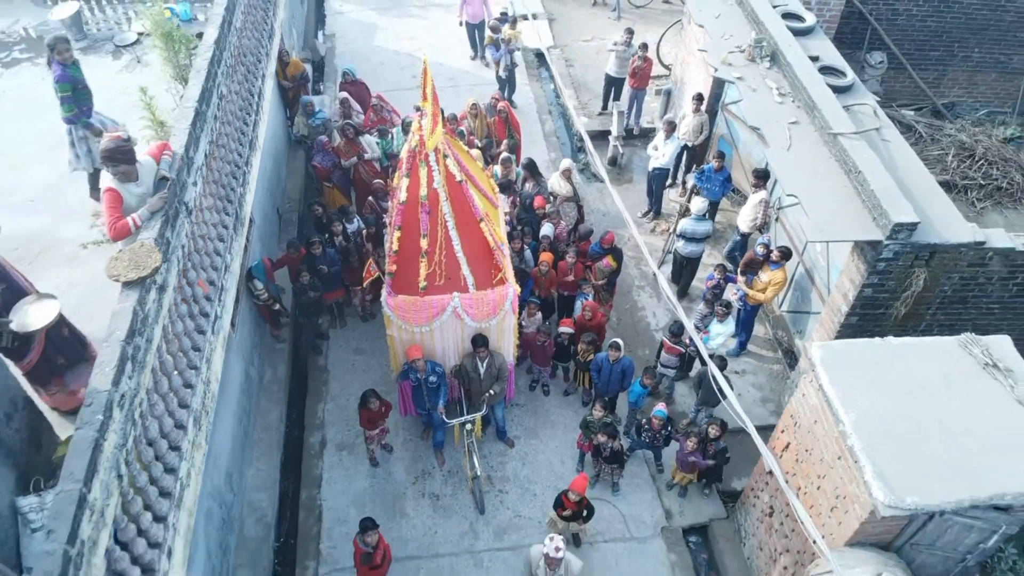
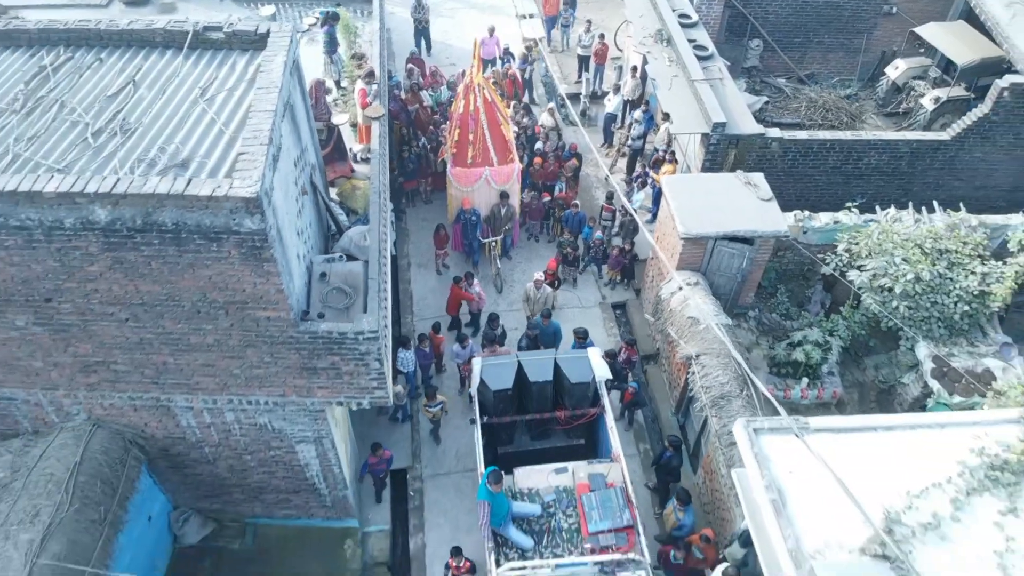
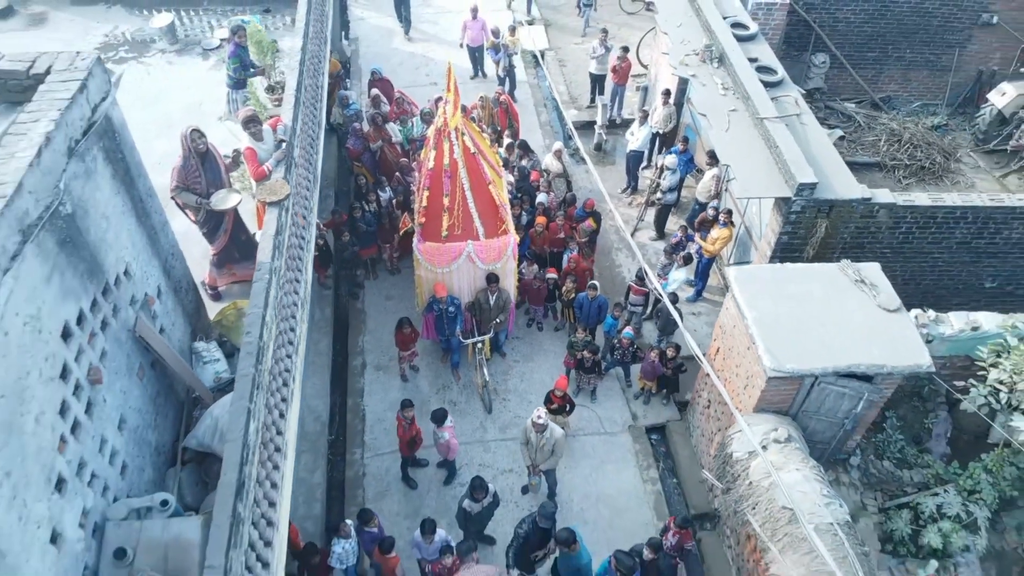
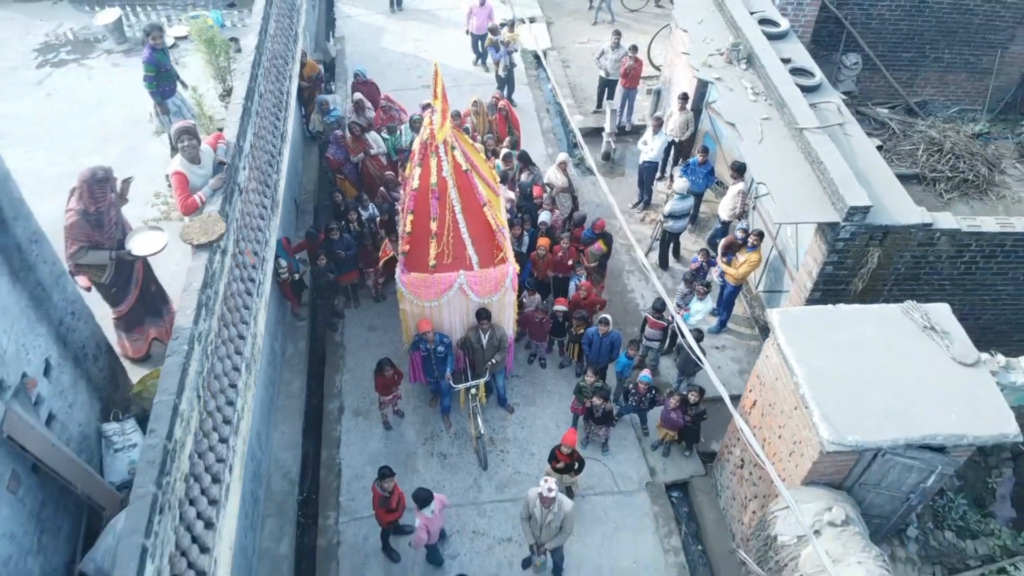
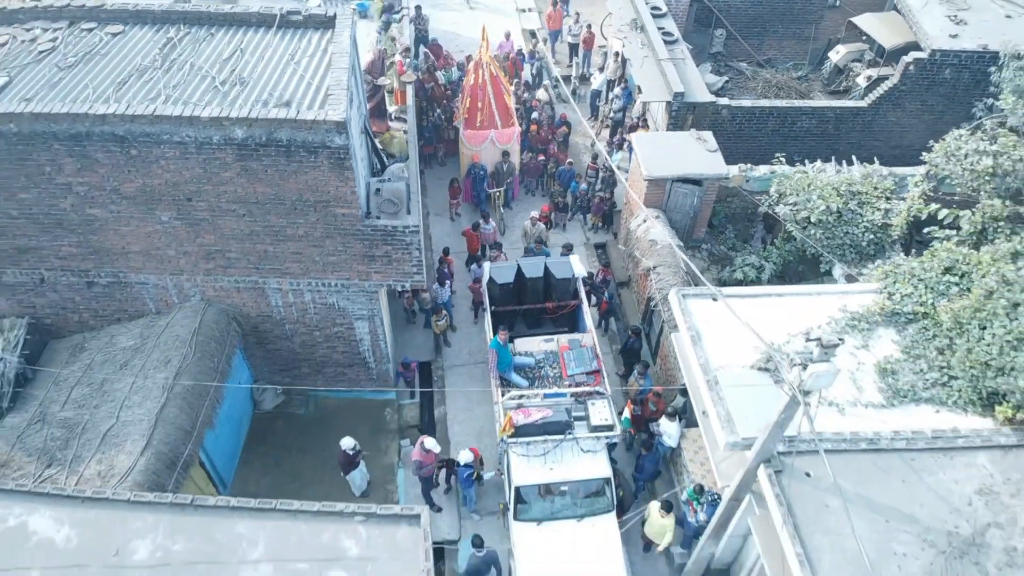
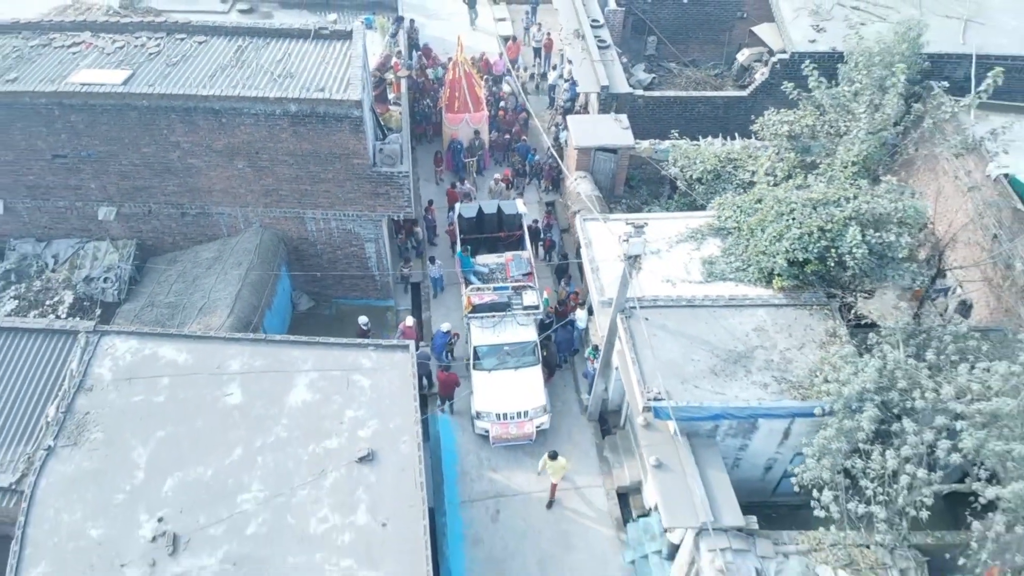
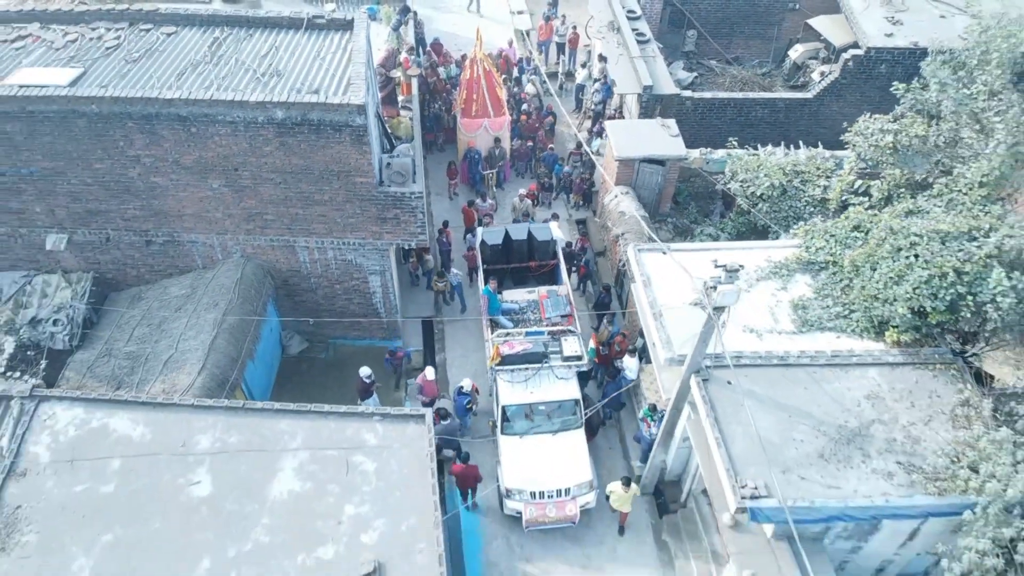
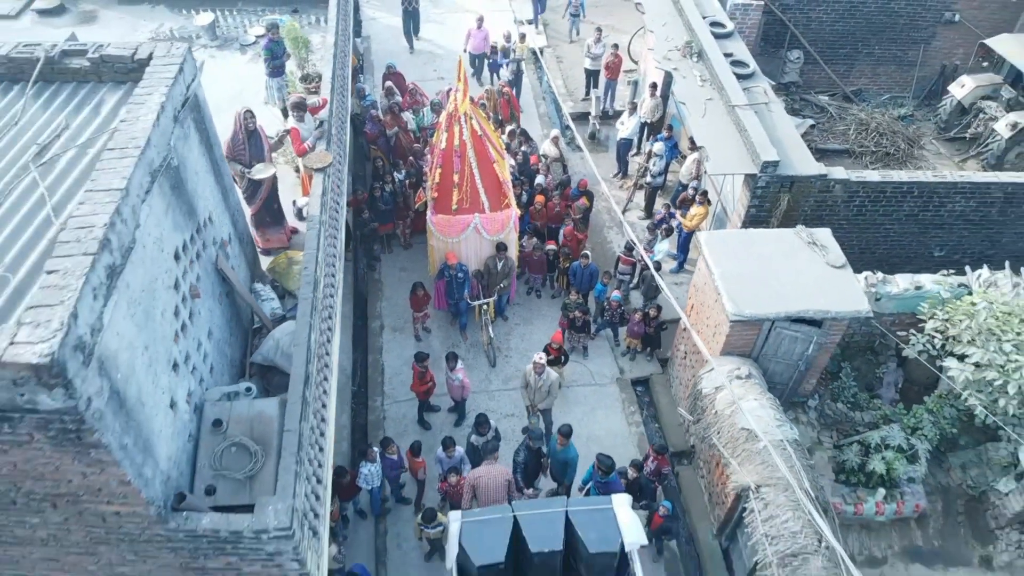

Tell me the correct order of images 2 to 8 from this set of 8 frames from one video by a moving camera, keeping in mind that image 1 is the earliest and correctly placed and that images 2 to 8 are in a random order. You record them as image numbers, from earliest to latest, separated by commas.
4, 3, 8, 2, 5, 7, 6
